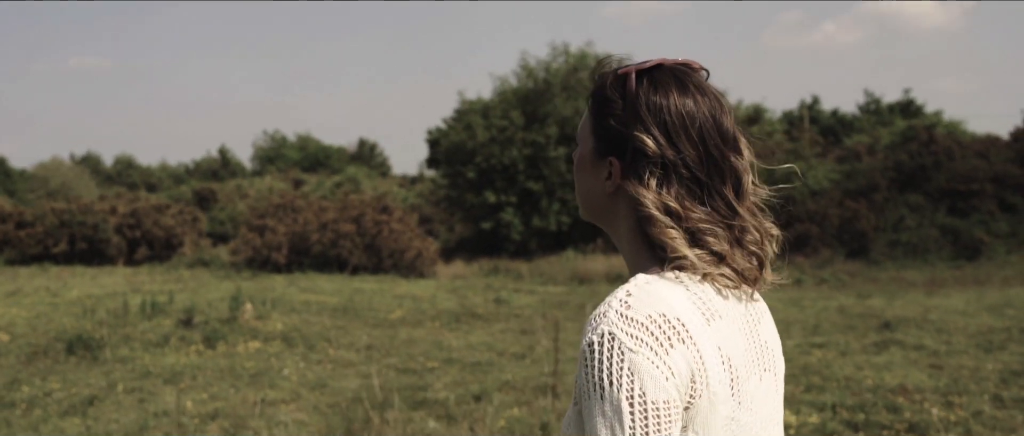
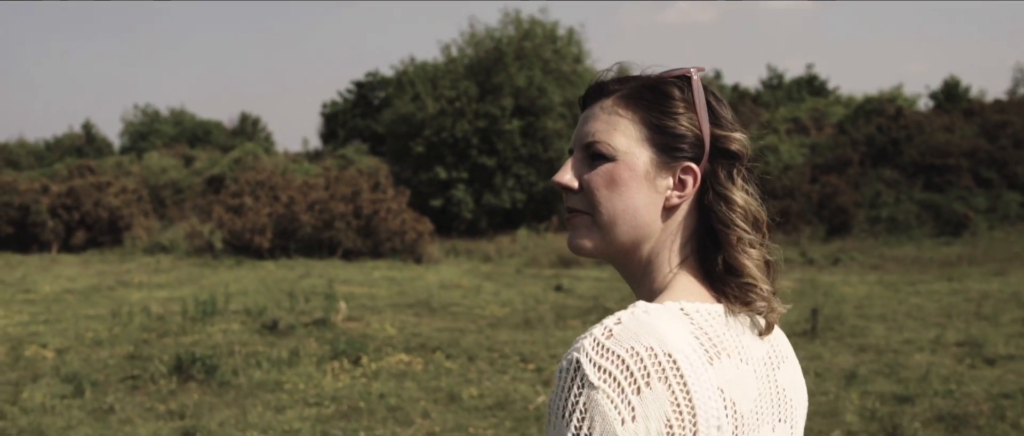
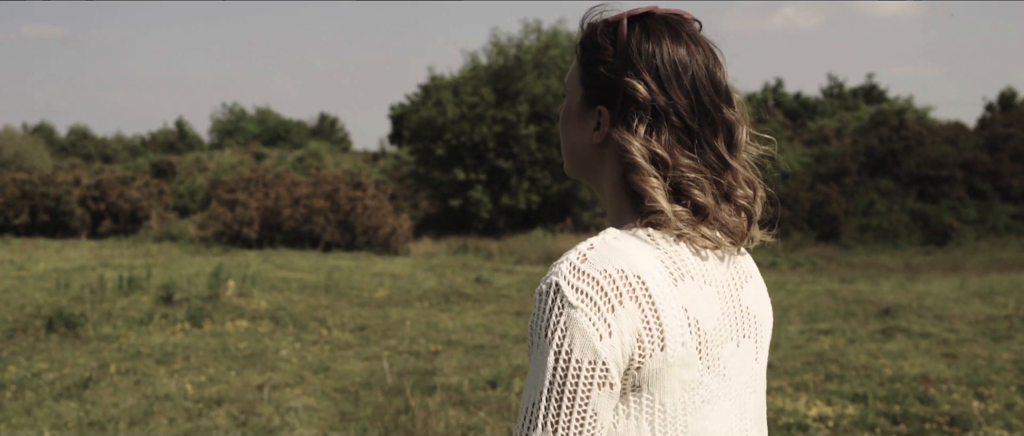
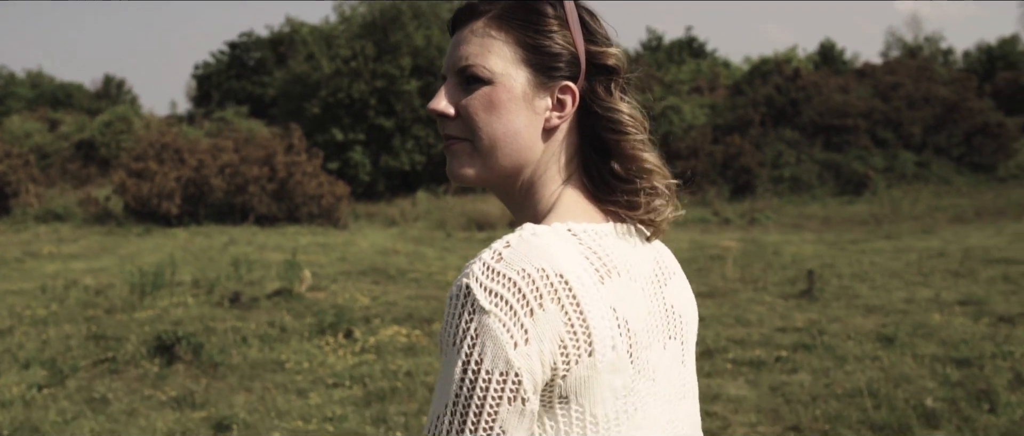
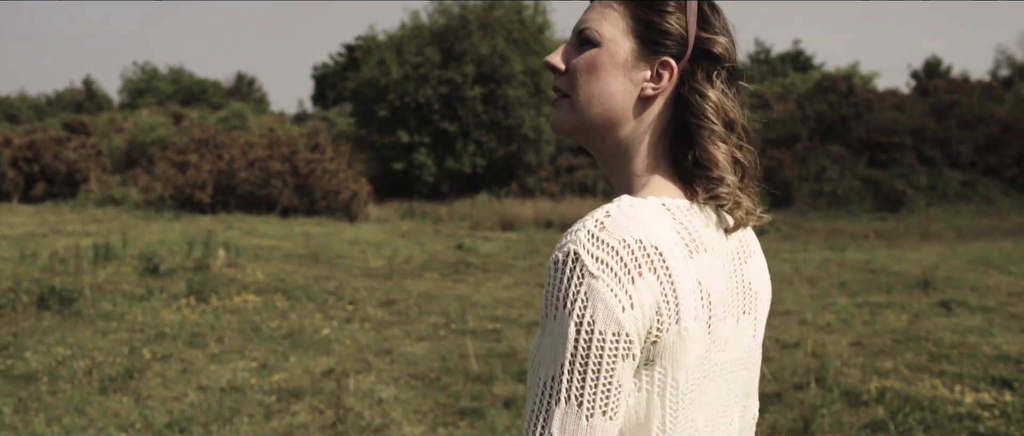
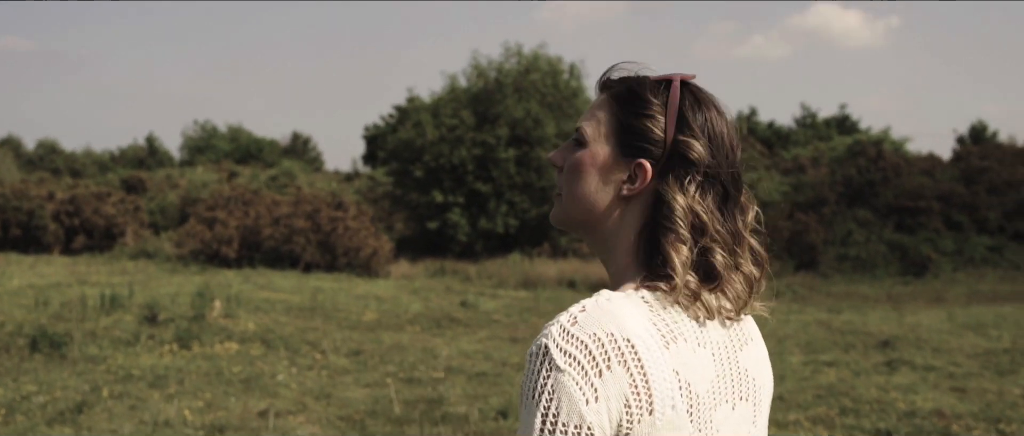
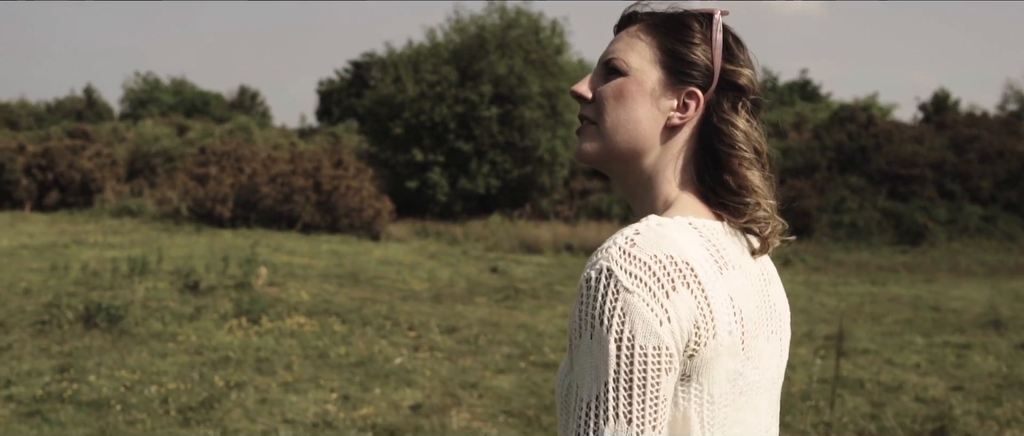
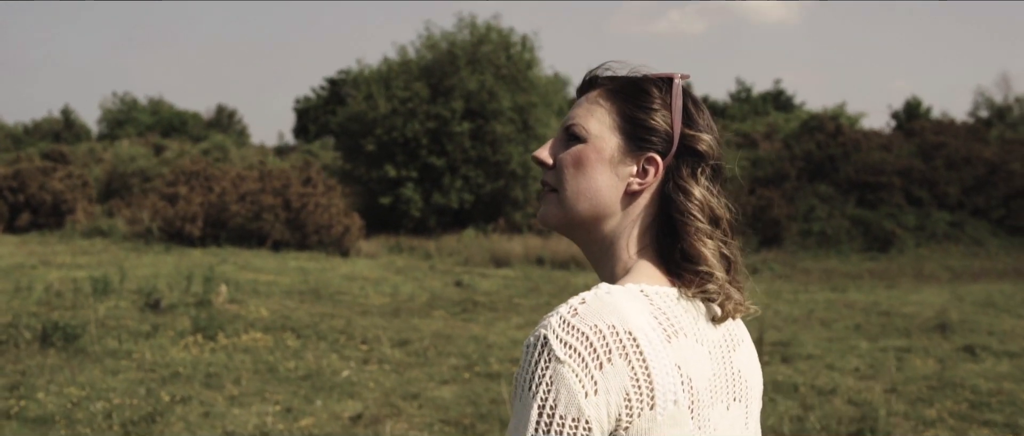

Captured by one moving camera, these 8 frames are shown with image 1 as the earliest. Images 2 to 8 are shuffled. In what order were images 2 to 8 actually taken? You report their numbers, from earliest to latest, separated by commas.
3, 6, 5, 8, 7, 2, 4
